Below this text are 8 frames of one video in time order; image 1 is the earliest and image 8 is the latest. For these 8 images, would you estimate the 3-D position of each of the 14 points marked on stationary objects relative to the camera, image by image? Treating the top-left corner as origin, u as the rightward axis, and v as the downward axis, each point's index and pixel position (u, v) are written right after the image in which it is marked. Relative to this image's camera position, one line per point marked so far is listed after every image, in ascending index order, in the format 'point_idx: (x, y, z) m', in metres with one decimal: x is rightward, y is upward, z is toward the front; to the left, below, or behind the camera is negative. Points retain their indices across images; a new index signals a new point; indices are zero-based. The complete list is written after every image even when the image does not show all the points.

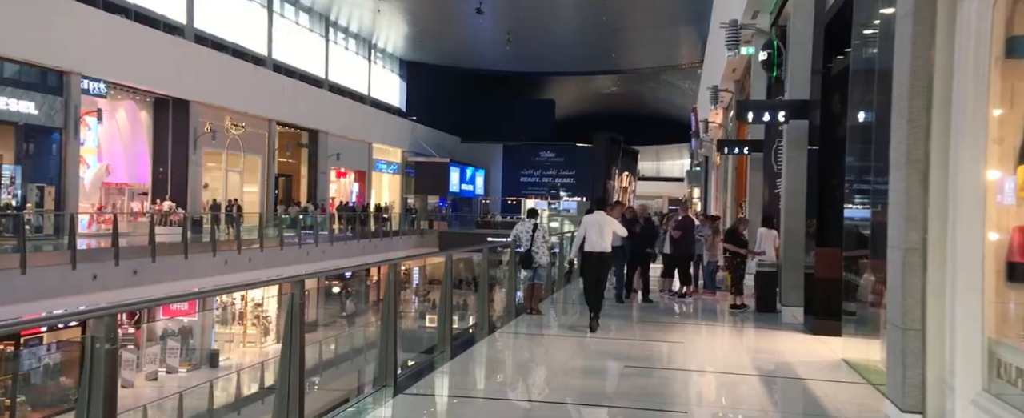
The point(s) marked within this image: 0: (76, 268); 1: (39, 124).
0: (-7.1, -1.0, +14.4) m
1: (-8.8, +1.6, +16.5) m
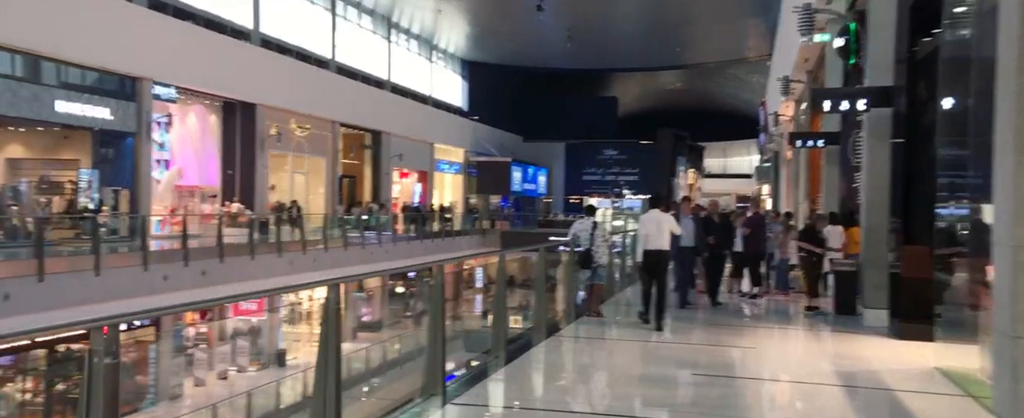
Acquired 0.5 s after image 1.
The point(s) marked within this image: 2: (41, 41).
0: (-6.1, -1.0, +14.7) m
1: (-7.6, +1.5, +16.9) m
2: (-7.9, +2.8, +14.6) m
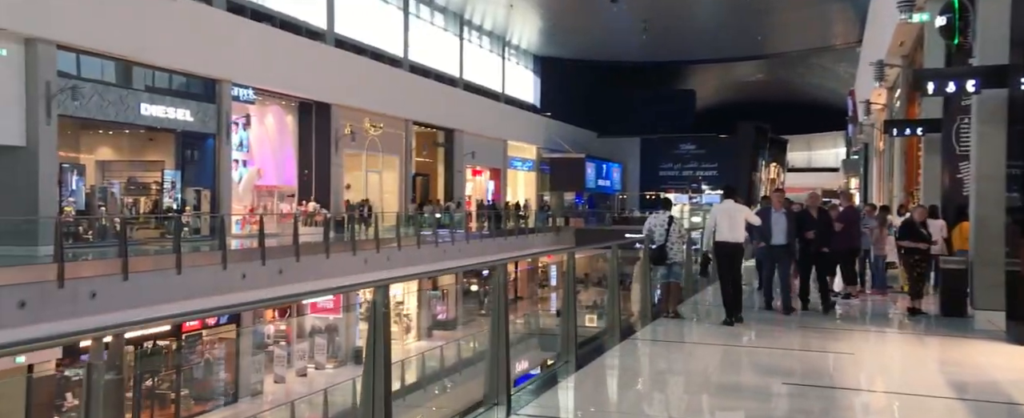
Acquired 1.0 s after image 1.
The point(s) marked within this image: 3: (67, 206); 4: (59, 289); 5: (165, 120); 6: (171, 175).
0: (-4.9, -1.0, +14.9) m
1: (-6.2, +1.5, +17.2) m
2: (-6.7, +2.8, +15.0) m
3: (-7.3, 0.0, +14.5) m
4: (-5.9, -1.0, +11.4) m
5: (-6.5, +1.7, +16.3) m
6: (-6.5, +0.7, +16.8) m
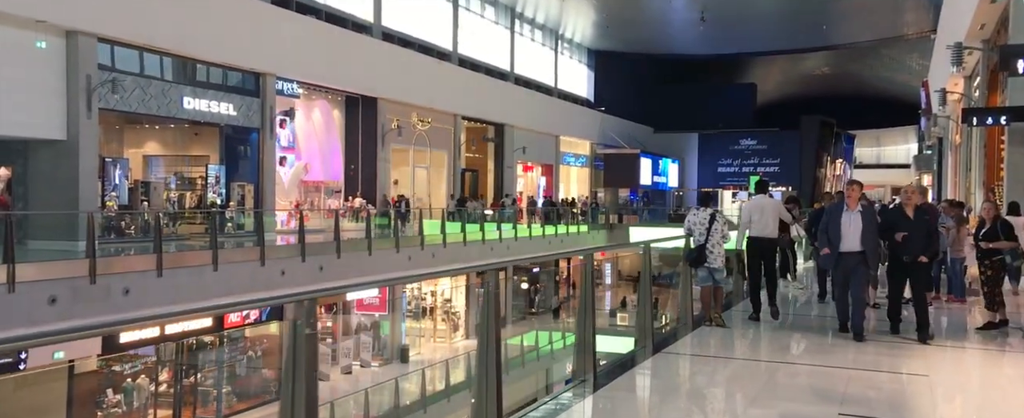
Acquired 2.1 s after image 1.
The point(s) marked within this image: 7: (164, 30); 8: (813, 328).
0: (-4.1, -0.9, +14.6) m
1: (-5.3, +1.6, +17.0) m
2: (-5.9, +2.9, +14.8) m
3: (-6.6, +0.1, +14.4) m
4: (-5.4, -1.0, +11.2) m
5: (-5.7, +1.8, +16.2) m
6: (-5.7, +0.8, +16.6) m
7: (-5.9, +3.0, +14.8) m
8: (+2.7, -1.0, +7.8) m
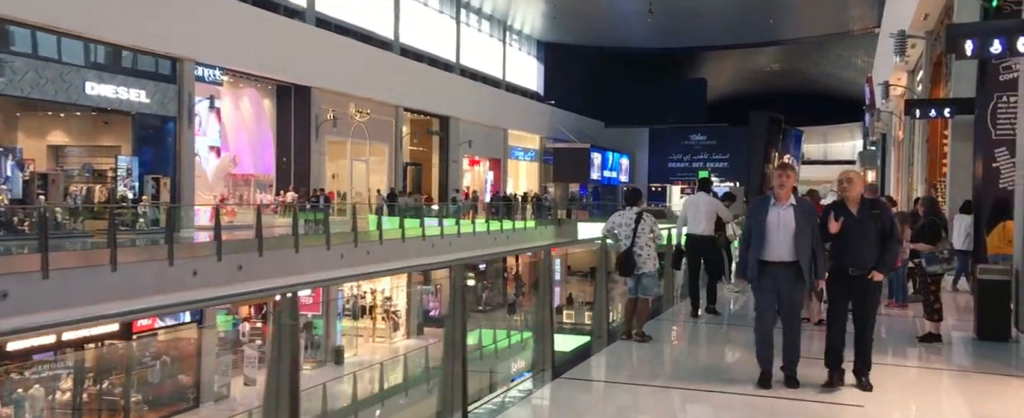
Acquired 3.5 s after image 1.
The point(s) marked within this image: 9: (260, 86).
0: (-5.2, -0.8, +13.6) m
1: (-6.5, +1.7, +15.9) m
2: (-7.0, +3.0, +13.6) m
3: (-7.7, +0.2, +13.2) m
4: (-6.3, -0.9, +10.1) m
5: (-6.8, +1.9, +15.0) m
6: (-6.8, +0.8, +15.5) m
7: (-7.0, +3.1, +13.6) m
8: (+1.9, -1.0, +7.1) m
9: (-5.7, +2.8, +19.7) m
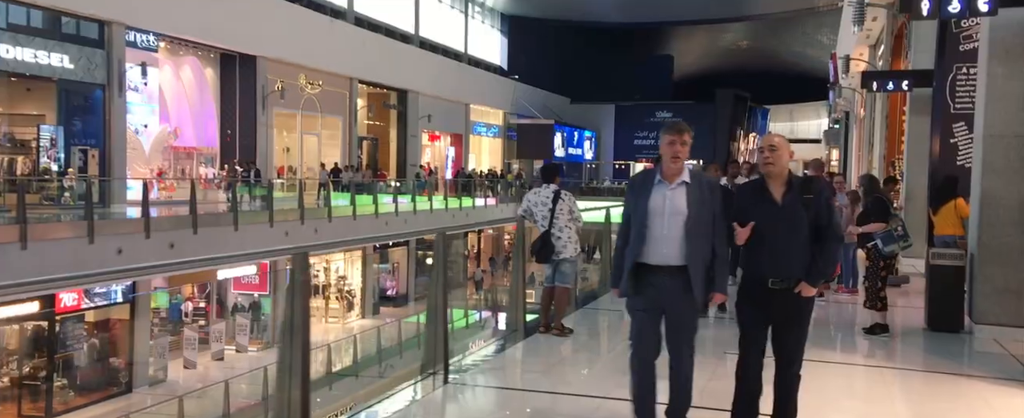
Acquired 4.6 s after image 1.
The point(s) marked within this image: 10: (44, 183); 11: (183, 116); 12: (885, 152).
0: (-6.0, -0.5, +12.8) m
1: (-7.4, +2.2, +15.0) m
2: (-7.8, +3.4, +12.7) m
3: (-8.5, +0.6, +12.3) m
4: (-7.0, -0.6, +9.3) m
5: (-7.7, +2.3, +14.1) m
6: (-7.7, +1.3, +14.6) m
7: (-7.8, +3.5, +12.7) m
8: (+1.3, -0.9, +6.5) m
9: (-6.7, +3.3, +18.8) m
10: (-6.5, +0.4, +12.1) m
11: (-6.9, +2.0, +18.4) m
12: (+6.0, +0.9, +14.1) m
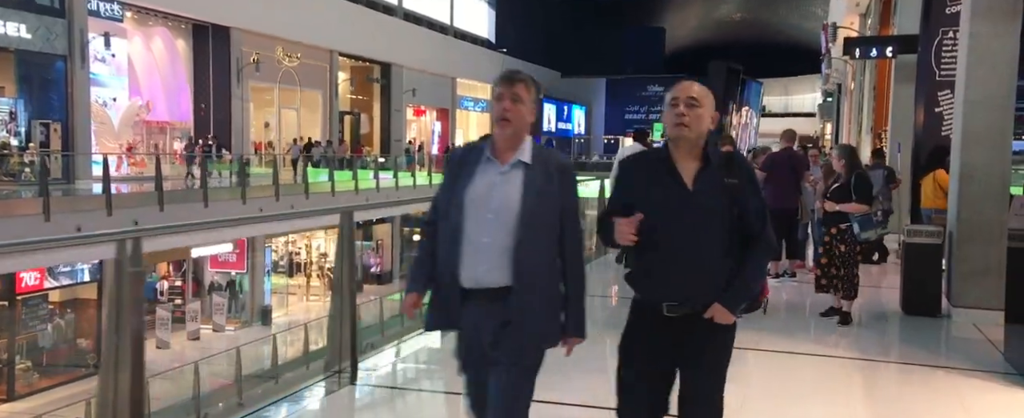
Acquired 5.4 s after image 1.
0: (-6.4, -0.1, +12.3) m
1: (-7.7, +2.6, +14.4) m
2: (-8.1, +3.7, +12.1) m
3: (-8.9, +0.9, +11.8) m
4: (-7.4, -0.4, +8.8) m
5: (-8.0, +2.7, +13.5) m
6: (-8.1, +1.7, +14.1) m
7: (-8.2, +3.8, +12.1) m
8: (+0.9, -0.7, +6.0) m
9: (-7.1, +3.8, +18.2) m
10: (-6.9, +0.7, +11.6) m
11: (-7.3, +2.4, +17.9) m
12: (+5.6, +1.3, +13.6) m
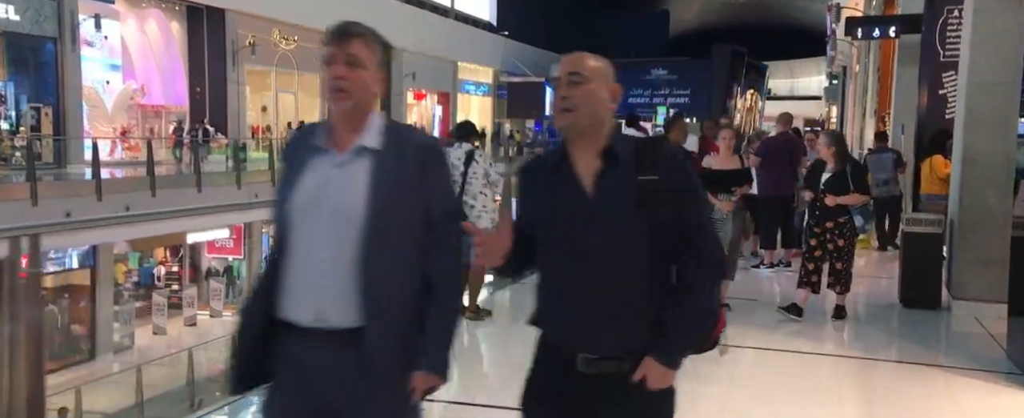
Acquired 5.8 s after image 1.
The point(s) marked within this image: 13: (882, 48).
0: (-6.5, +0.1, +12.1) m
1: (-7.8, +2.8, +14.2) m
2: (-8.2, +3.9, +11.8) m
3: (-8.9, +1.1, +11.6) m
4: (-7.5, -0.2, +8.6) m
5: (-8.1, +2.9, +13.3) m
6: (-8.1, +1.9, +13.9) m
7: (-8.2, +4.0, +11.8) m
8: (+0.8, -0.6, +5.8) m
9: (-7.1, +4.1, +18.0) m
10: (-7.0, +0.9, +11.4) m
11: (-7.3, +2.7, +17.6) m
12: (+5.6, +1.5, +13.3) m
13: (+5.6, +2.3, +13.2) m
